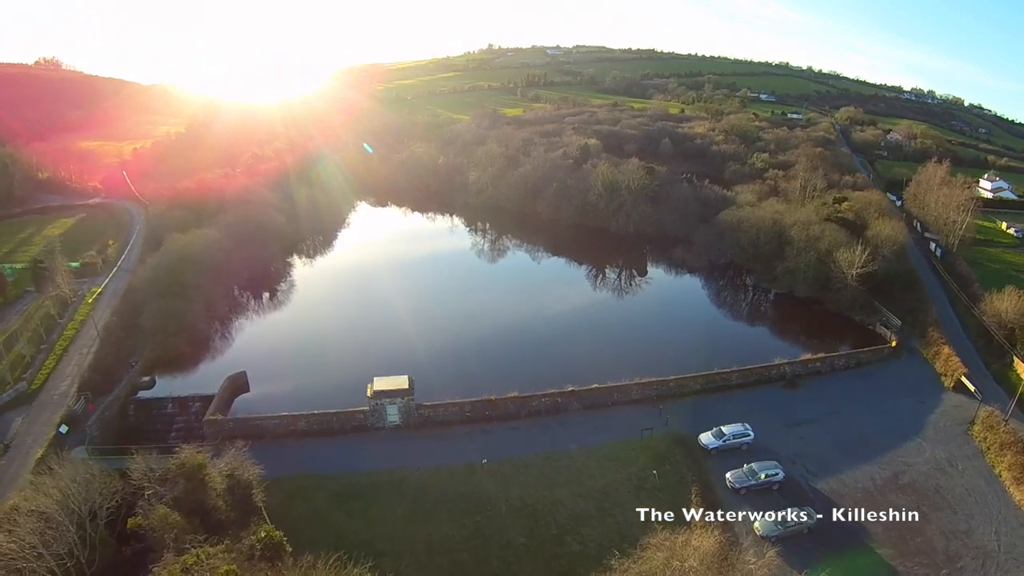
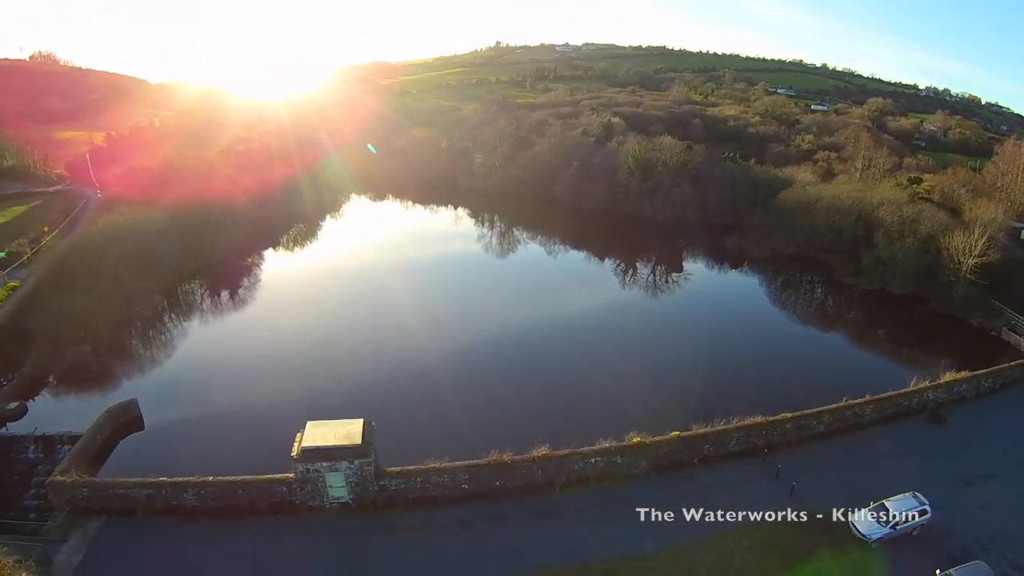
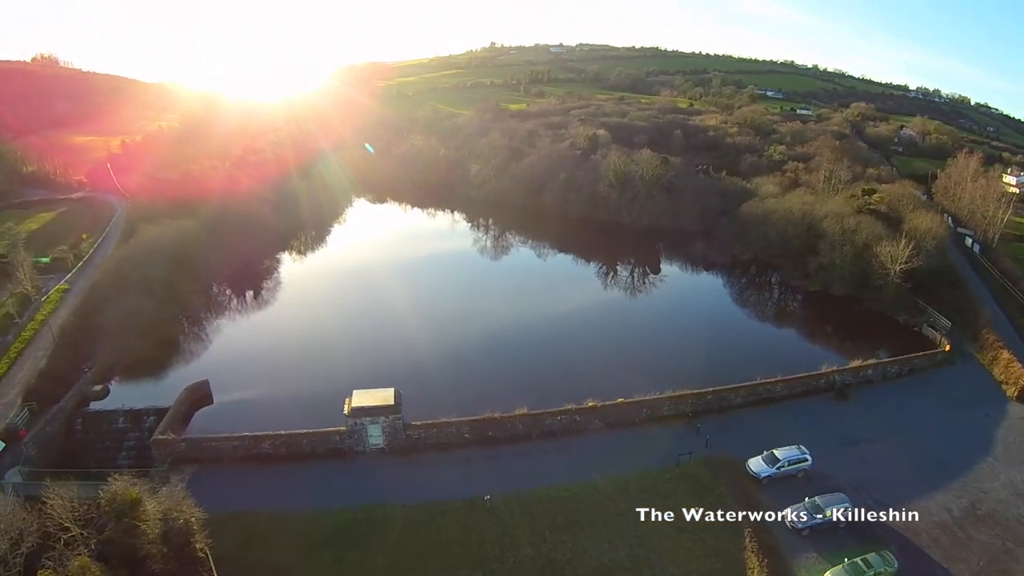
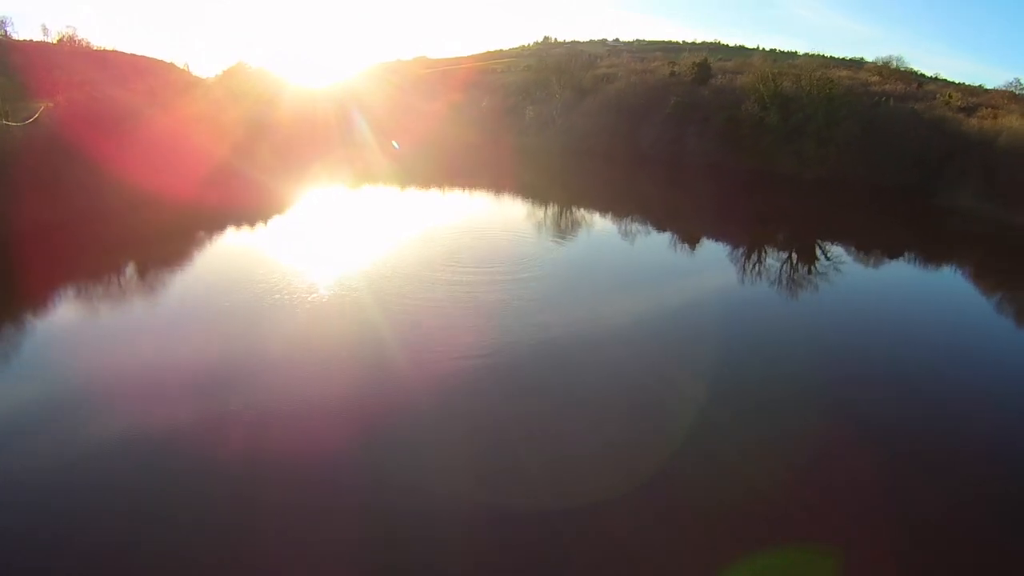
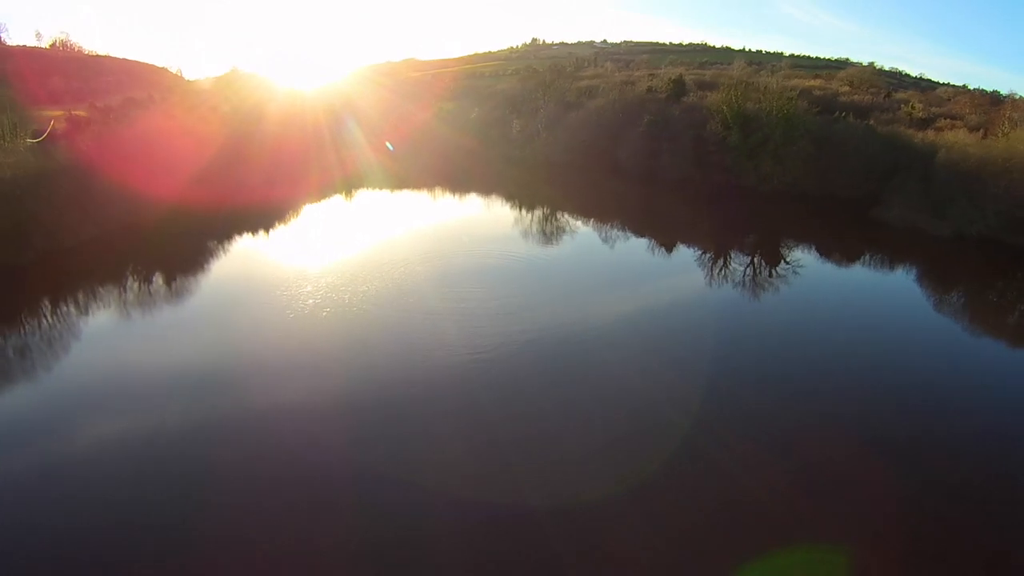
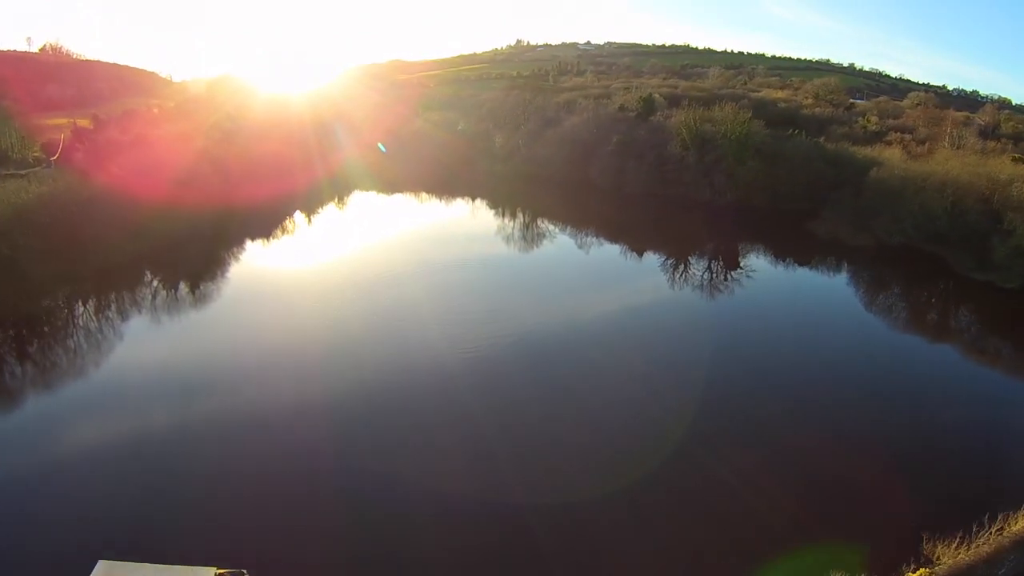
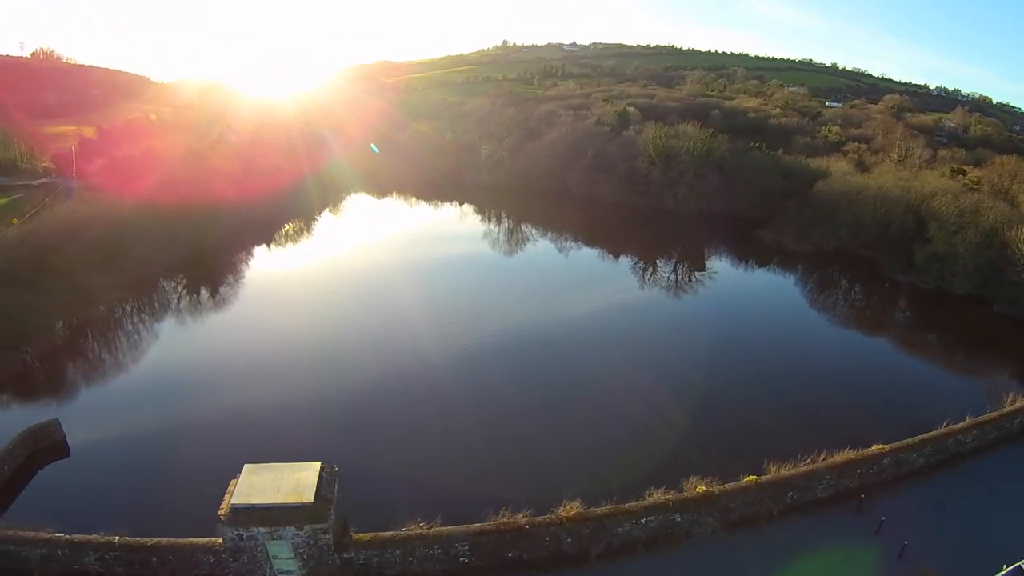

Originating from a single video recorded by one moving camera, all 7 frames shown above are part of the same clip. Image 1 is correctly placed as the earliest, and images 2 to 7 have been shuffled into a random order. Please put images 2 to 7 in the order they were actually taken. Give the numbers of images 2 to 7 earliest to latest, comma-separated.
3, 2, 7, 6, 5, 4
